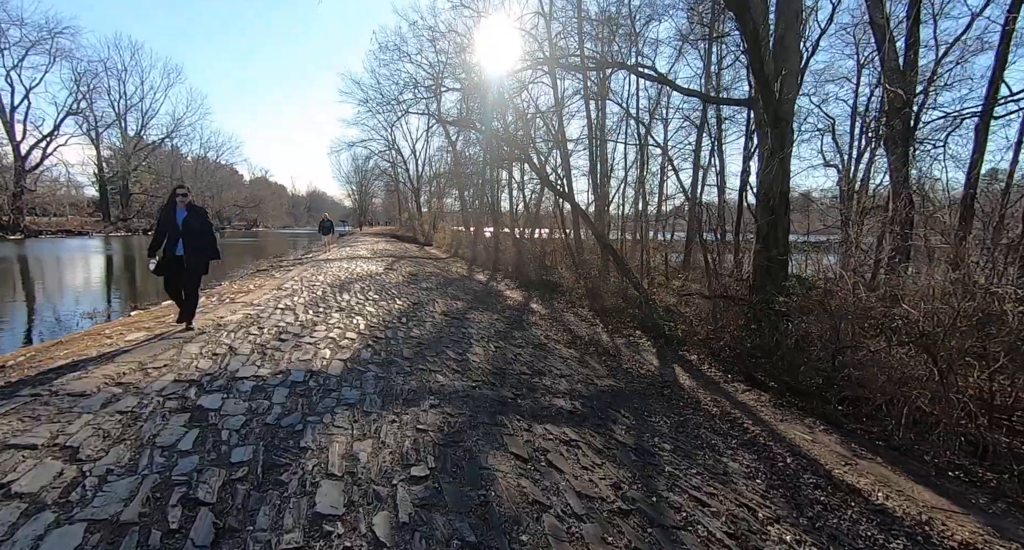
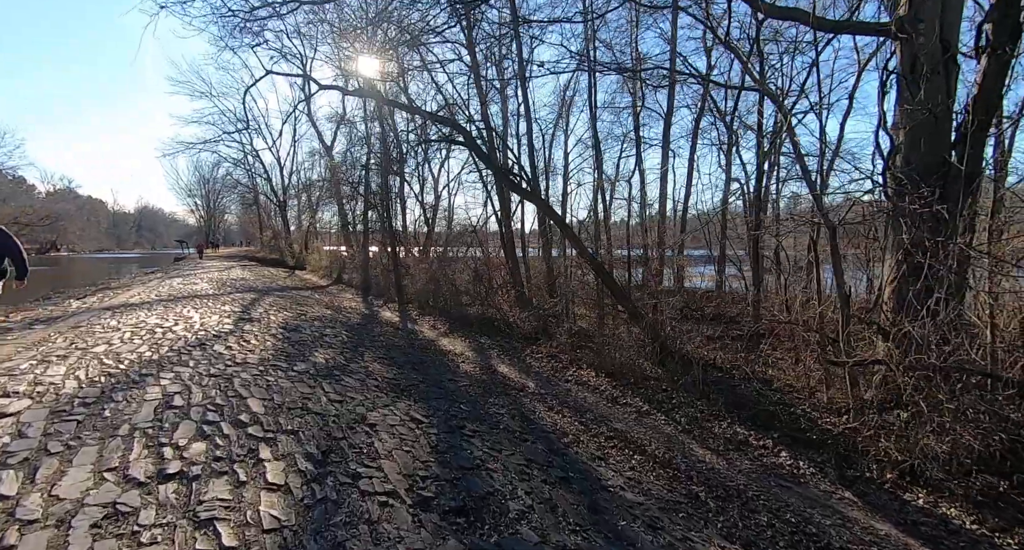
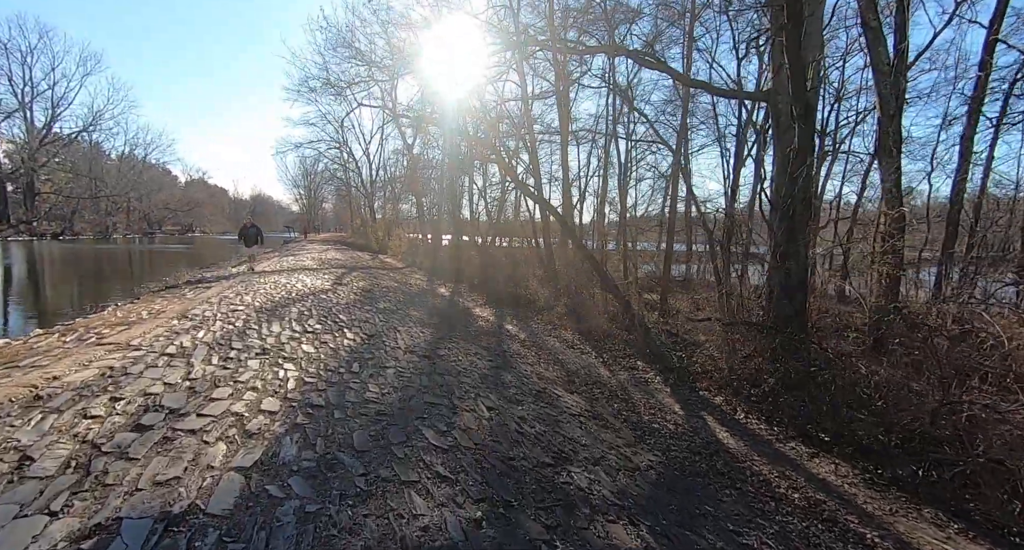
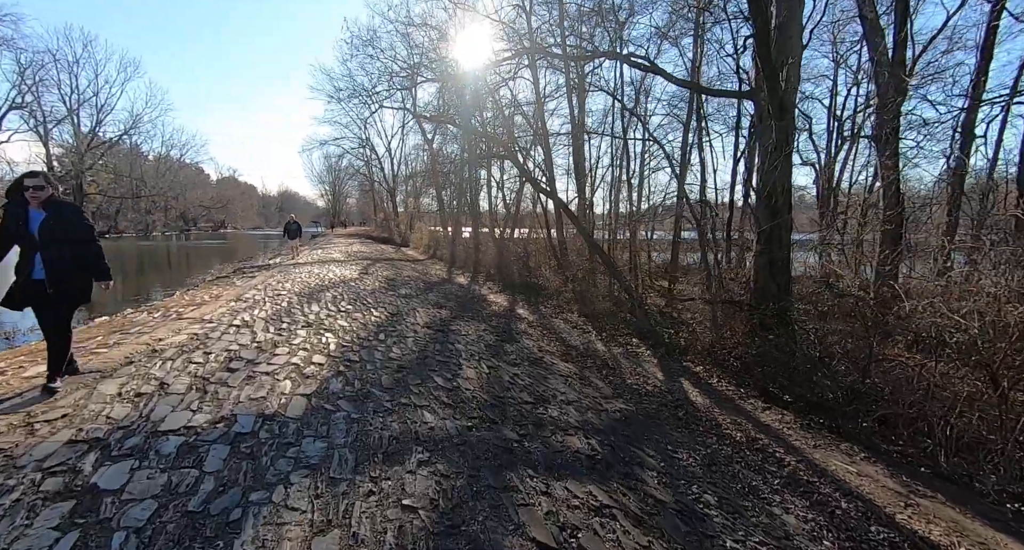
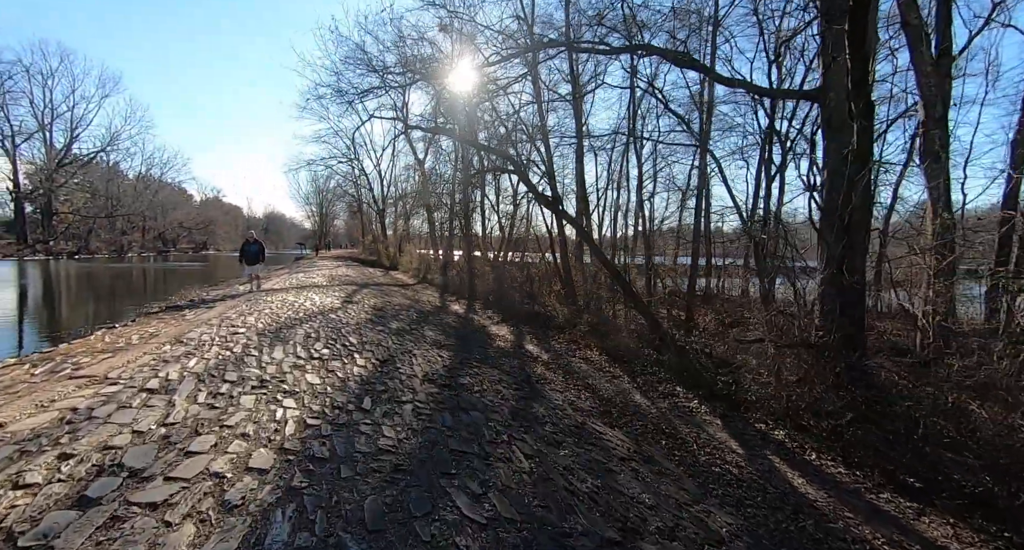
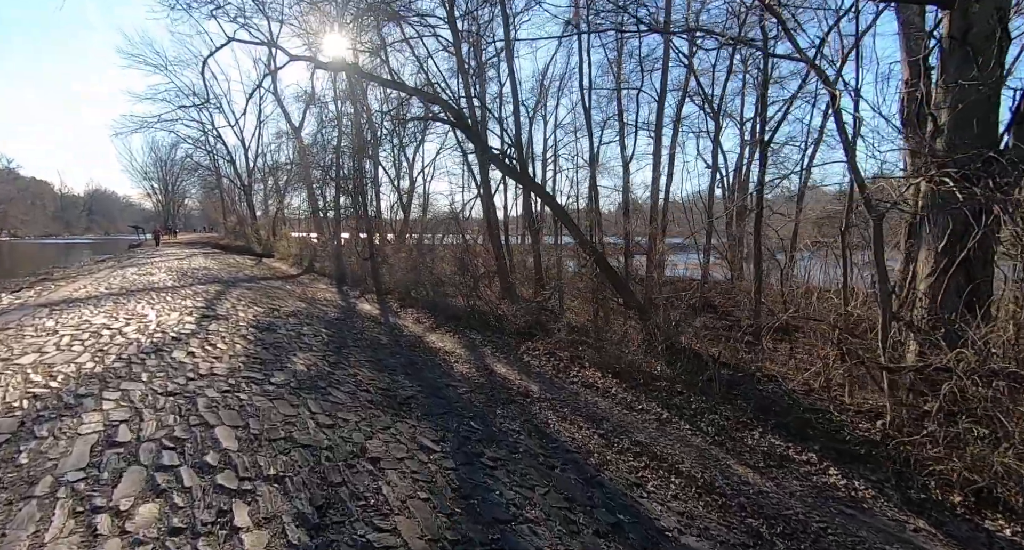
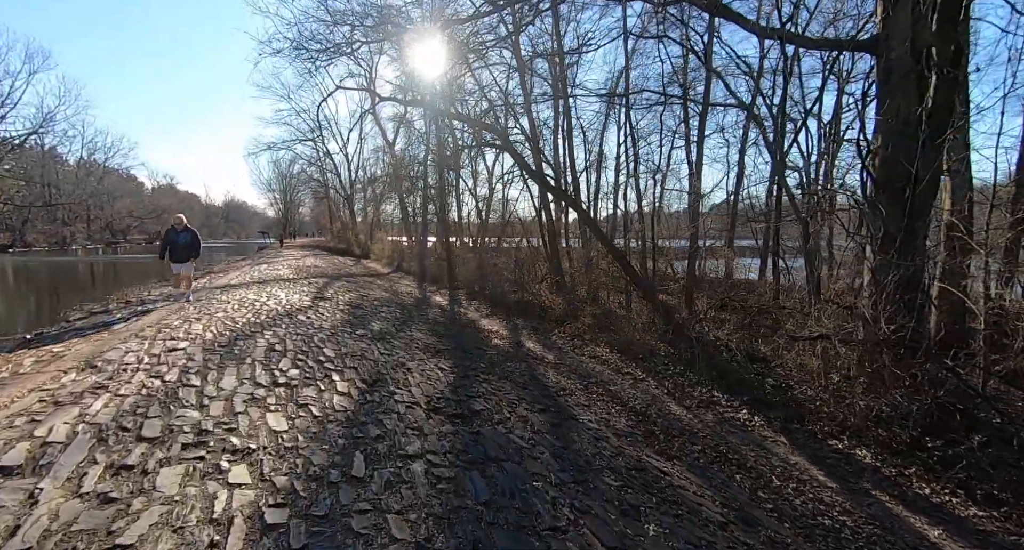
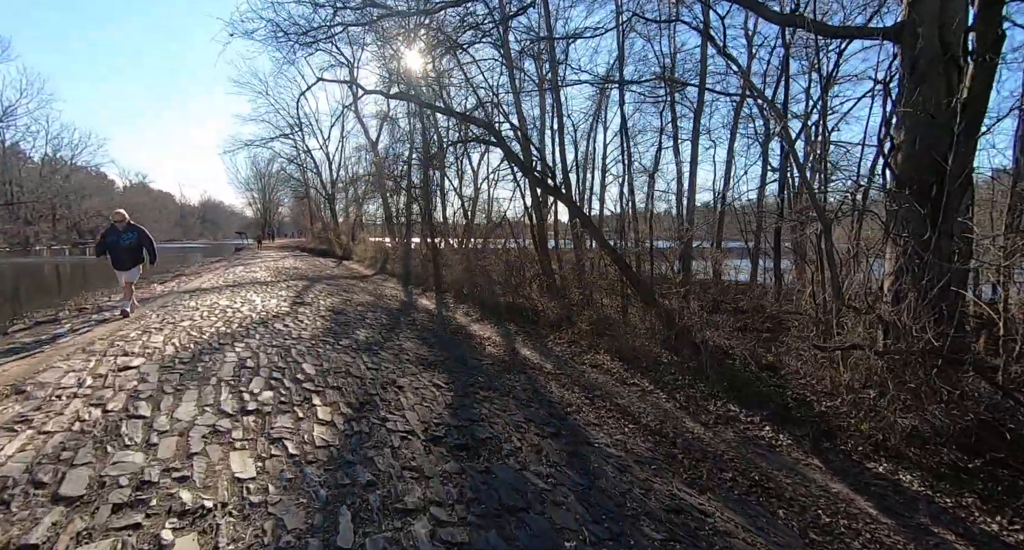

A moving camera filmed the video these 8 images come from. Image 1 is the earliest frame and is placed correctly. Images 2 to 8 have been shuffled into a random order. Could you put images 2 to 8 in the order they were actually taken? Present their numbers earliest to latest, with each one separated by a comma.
4, 3, 5, 7, 8, 2, 6
